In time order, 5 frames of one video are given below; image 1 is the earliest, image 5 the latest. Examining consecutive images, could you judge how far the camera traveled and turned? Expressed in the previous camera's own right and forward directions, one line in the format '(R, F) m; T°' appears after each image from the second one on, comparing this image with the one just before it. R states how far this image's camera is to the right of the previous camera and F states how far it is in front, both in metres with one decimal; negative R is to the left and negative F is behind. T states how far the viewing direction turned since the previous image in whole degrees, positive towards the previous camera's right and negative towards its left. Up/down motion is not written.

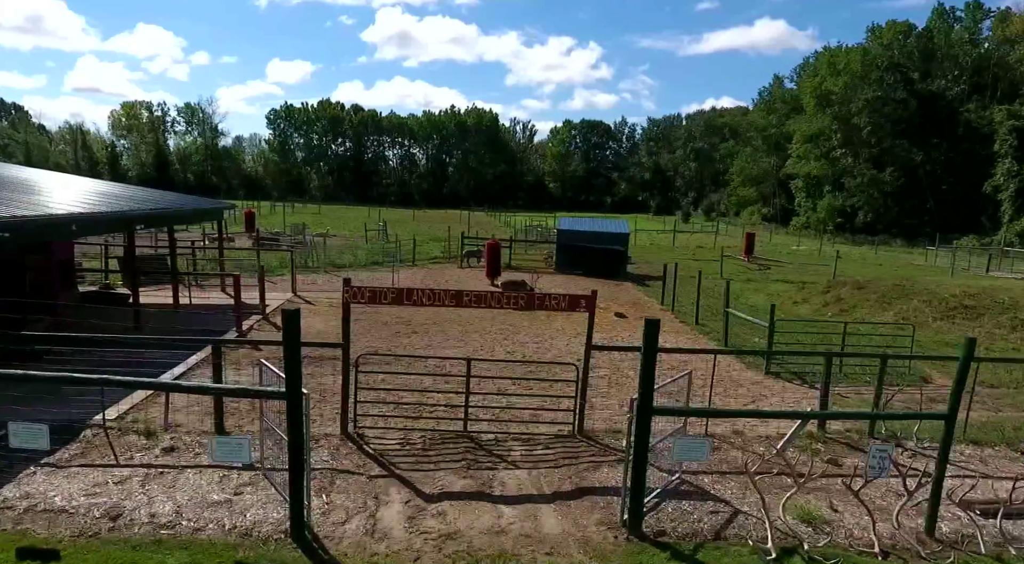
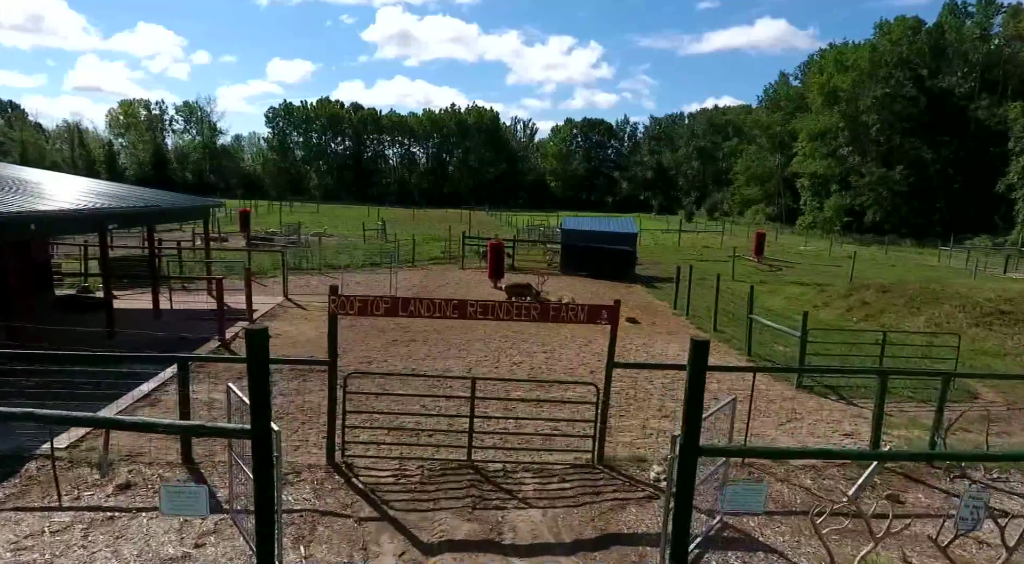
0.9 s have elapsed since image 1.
(-0.1, +1.0) m; 0°
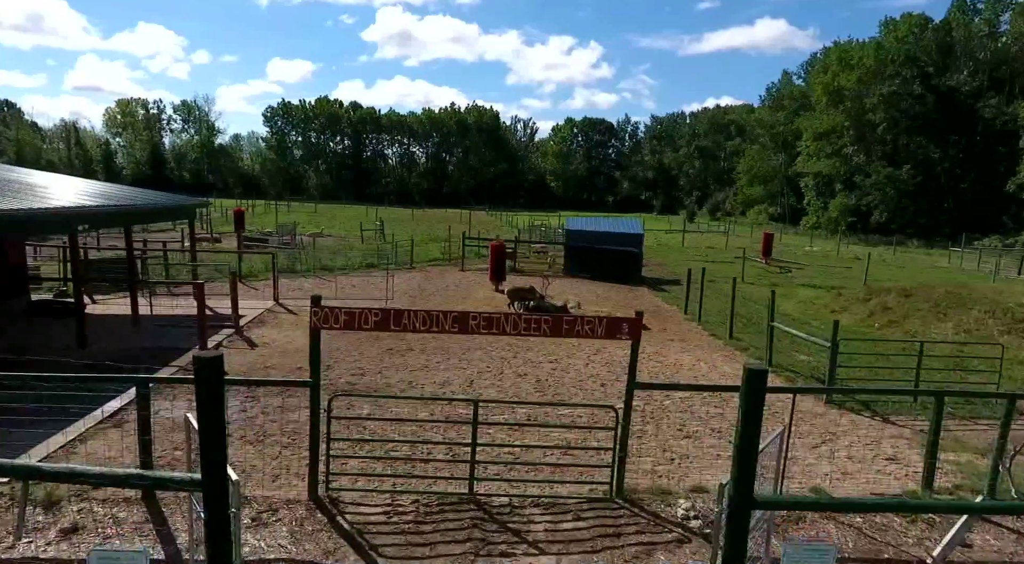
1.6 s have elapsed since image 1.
(-0.1, +0.9) m; 0°
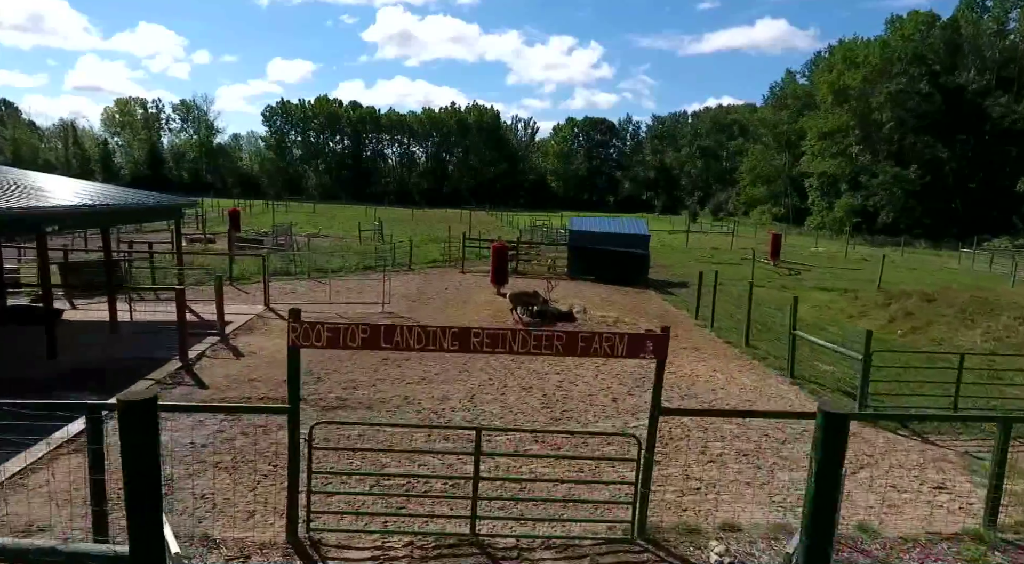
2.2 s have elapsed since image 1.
(-0.1, +0.8) m; 0°
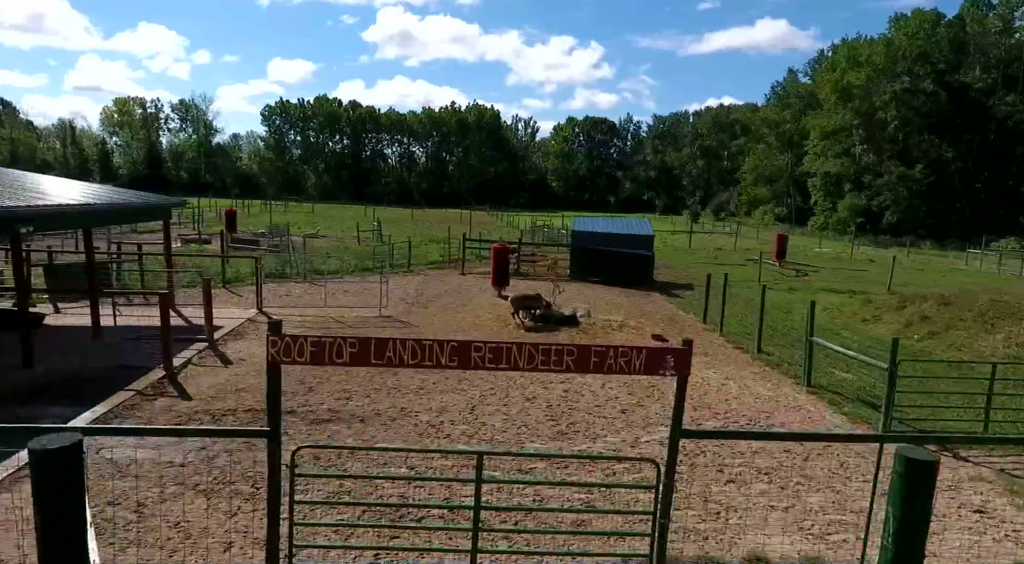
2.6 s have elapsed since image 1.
(0.0, +0.5) m; 0°
